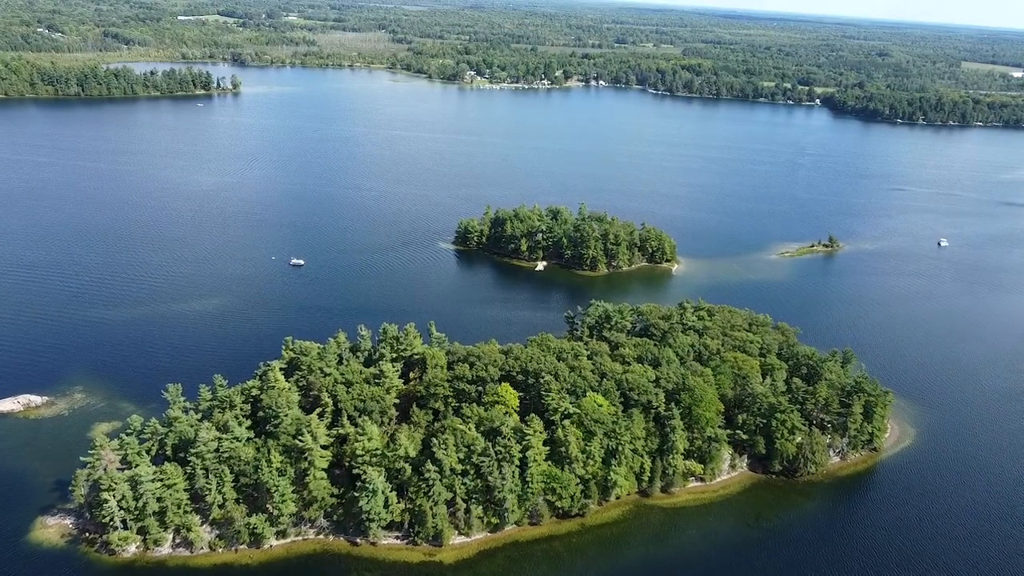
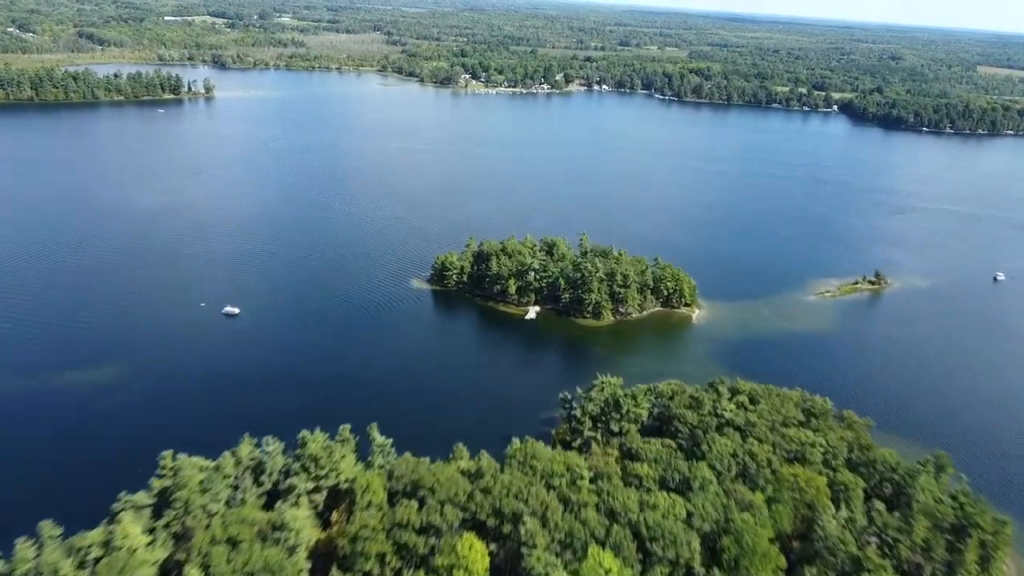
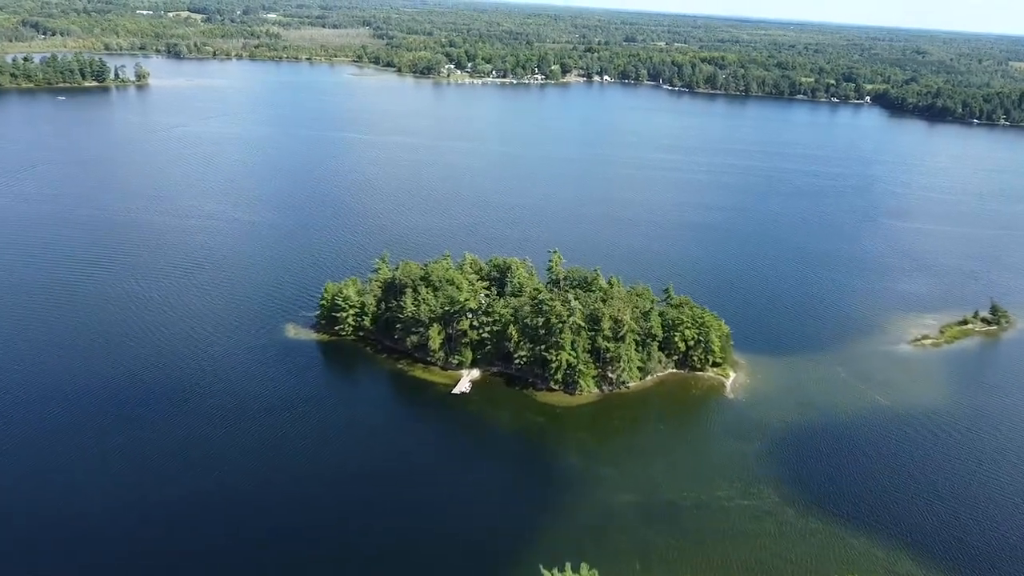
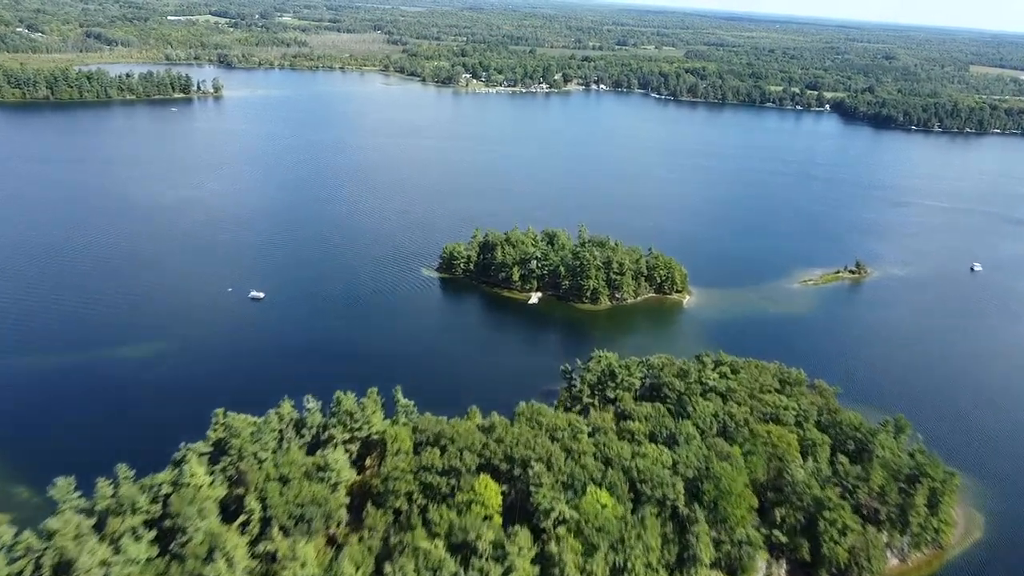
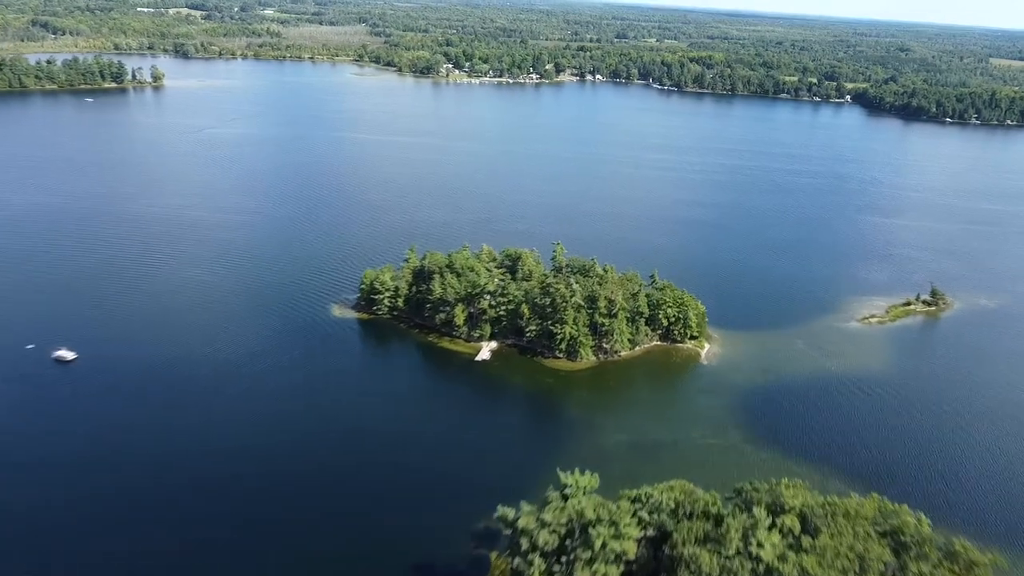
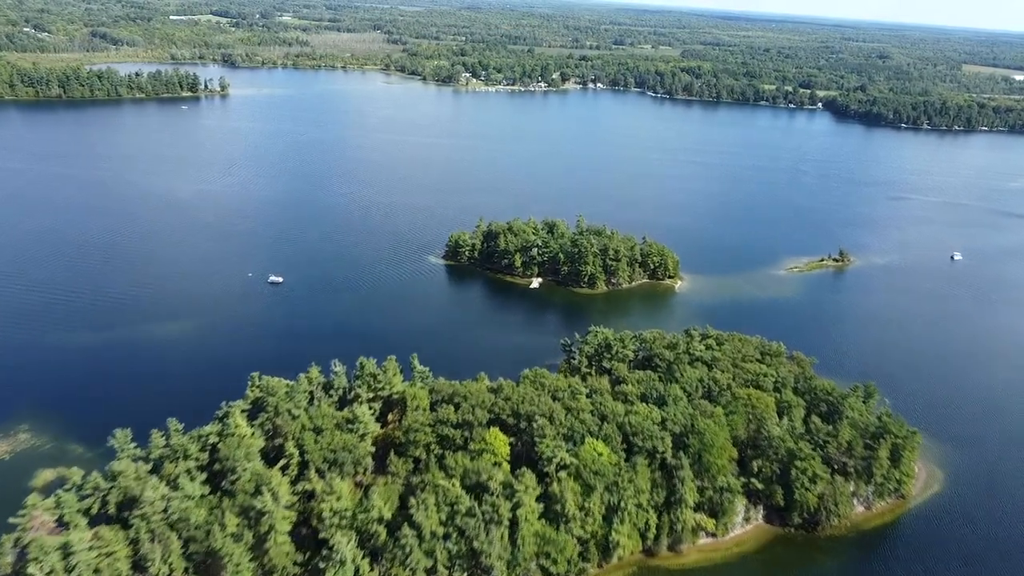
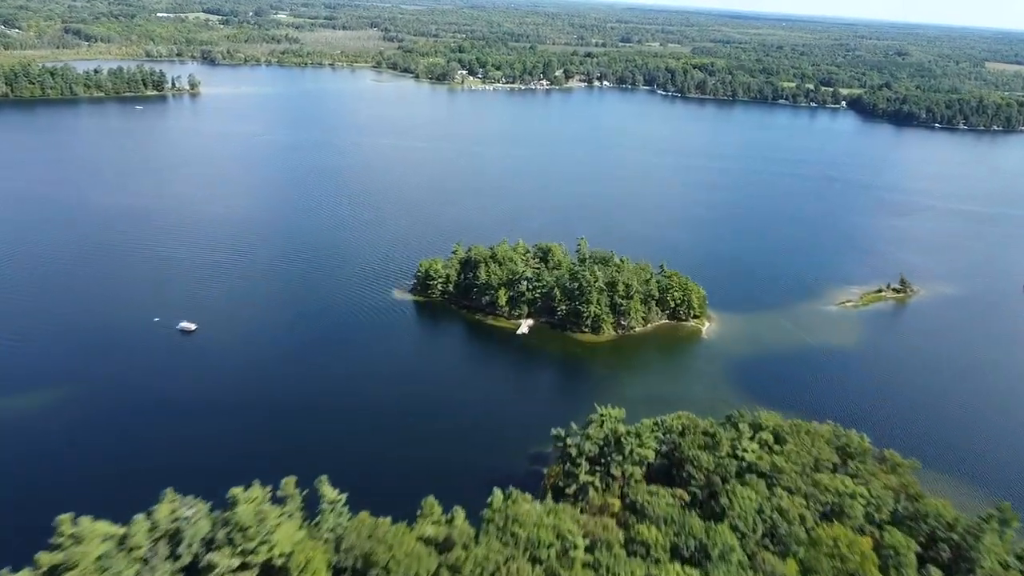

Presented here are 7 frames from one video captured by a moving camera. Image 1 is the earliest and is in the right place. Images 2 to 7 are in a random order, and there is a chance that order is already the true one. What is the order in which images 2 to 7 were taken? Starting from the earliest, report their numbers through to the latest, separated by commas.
6, 4, 2, 7, 5, 3
